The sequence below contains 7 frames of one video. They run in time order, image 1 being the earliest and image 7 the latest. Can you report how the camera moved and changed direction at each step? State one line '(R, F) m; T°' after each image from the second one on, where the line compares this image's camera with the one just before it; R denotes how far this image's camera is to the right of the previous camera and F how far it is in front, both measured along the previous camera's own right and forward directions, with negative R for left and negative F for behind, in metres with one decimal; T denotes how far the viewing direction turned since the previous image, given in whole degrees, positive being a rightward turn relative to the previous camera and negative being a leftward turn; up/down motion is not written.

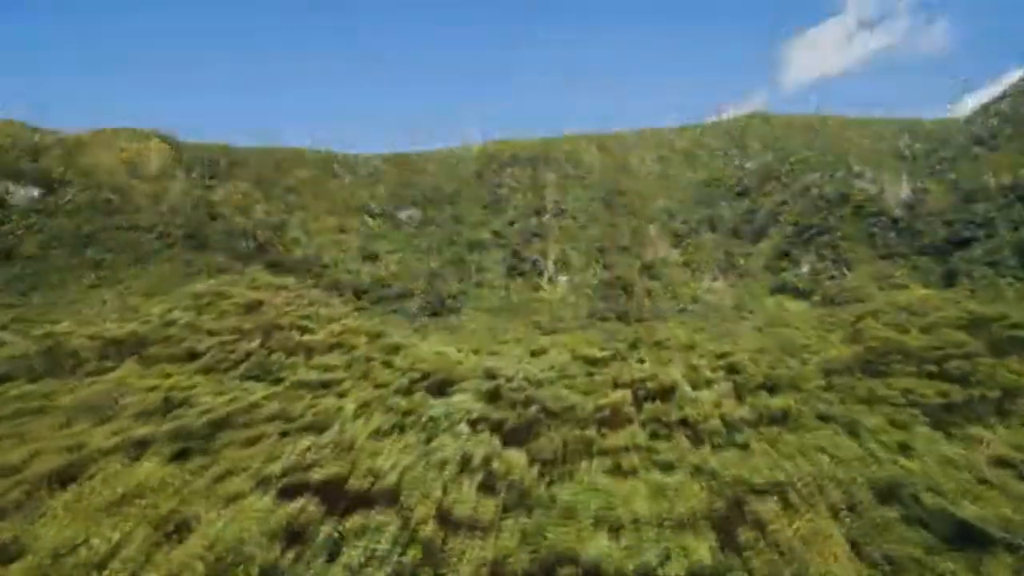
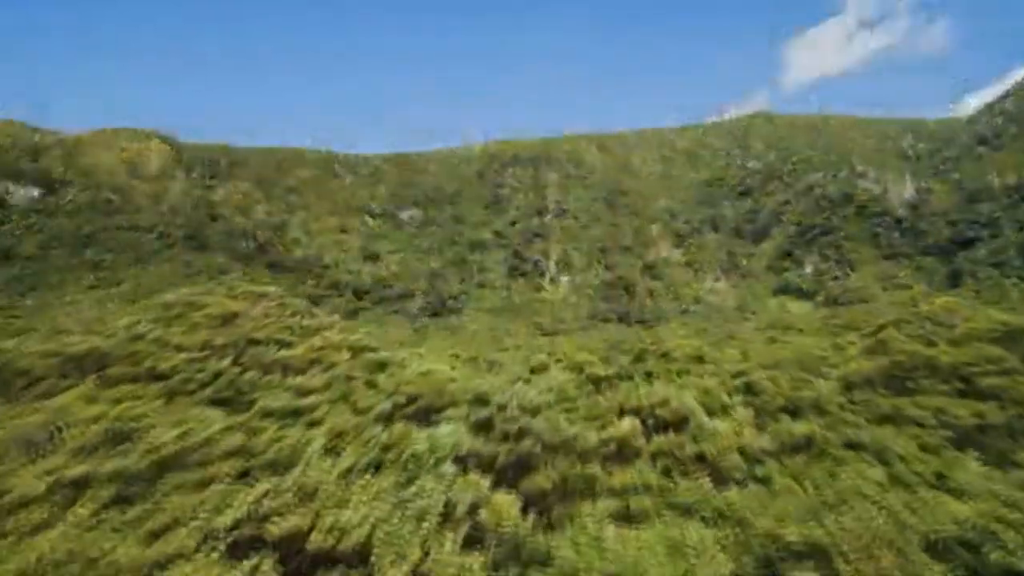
(+0.1, +0.6) m; 0°
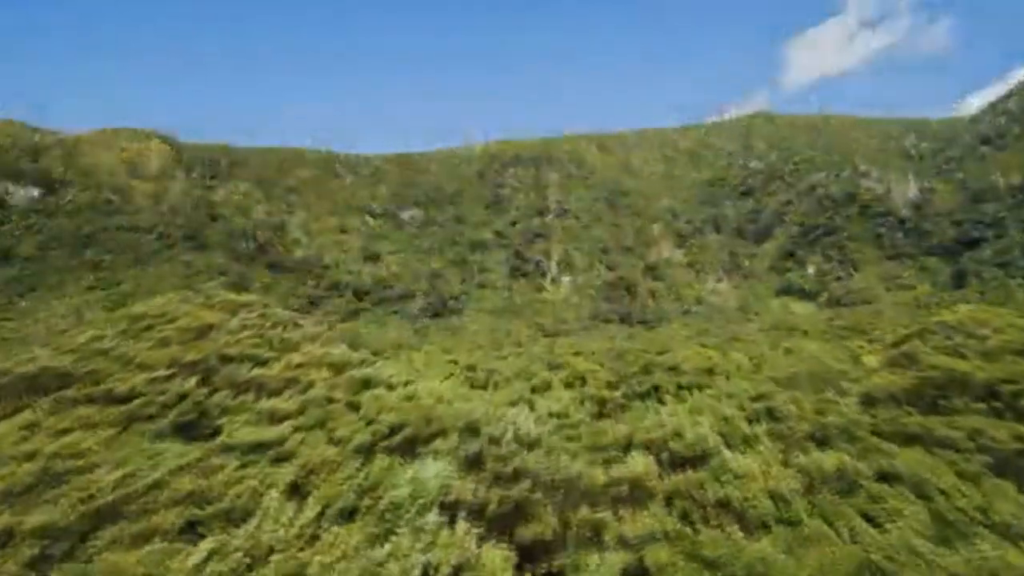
(0.0, +0.6) m; 0°
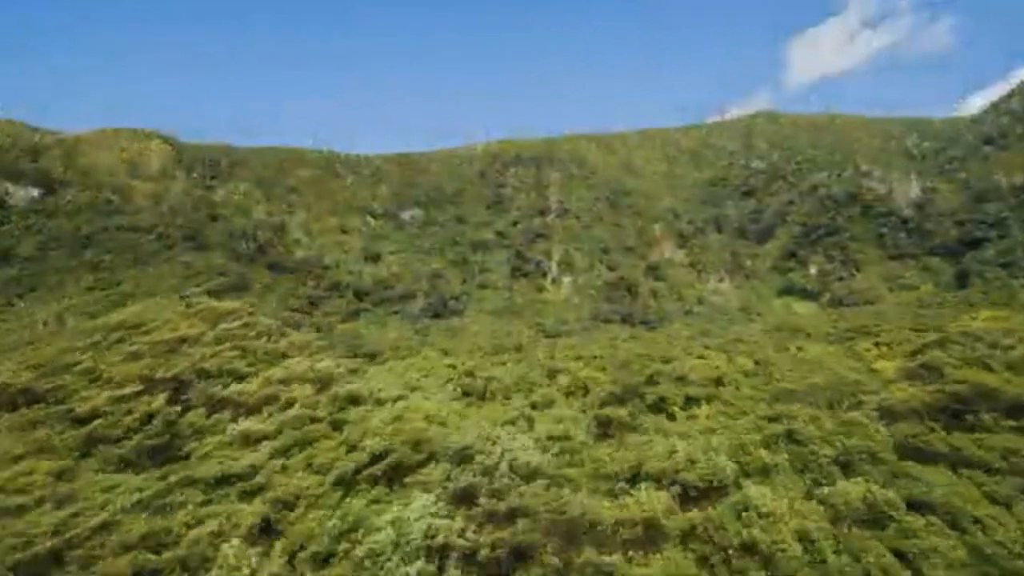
(+0.1, +0.4) m; 0°
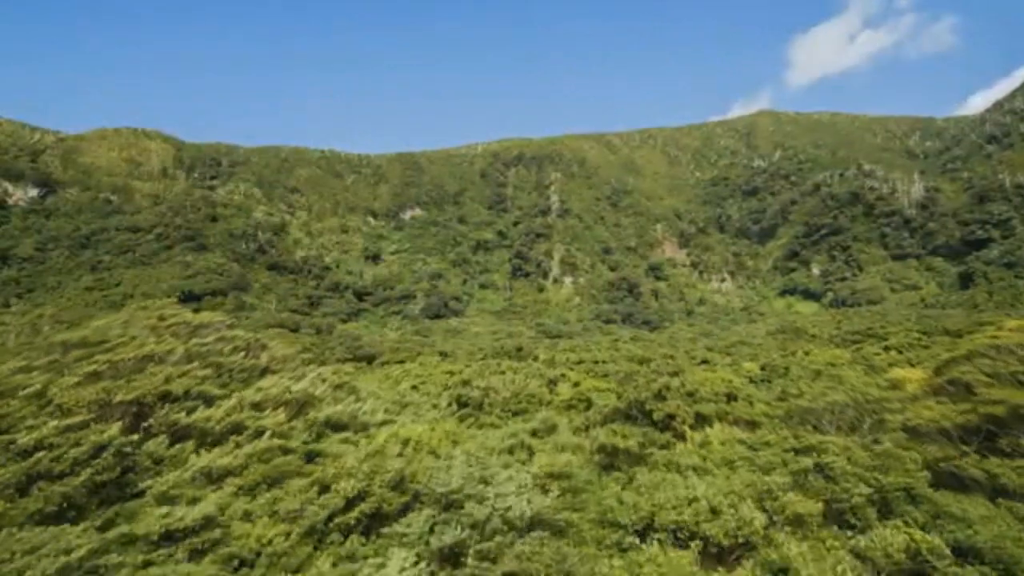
(+0.1, +0.6) m; 0°
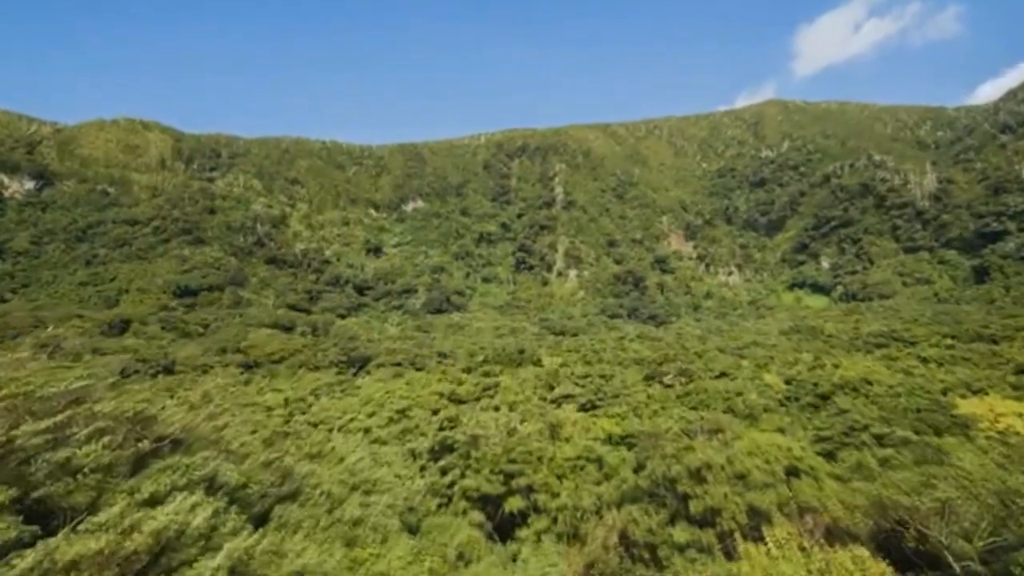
(+0.2, +2.4) m; 0°
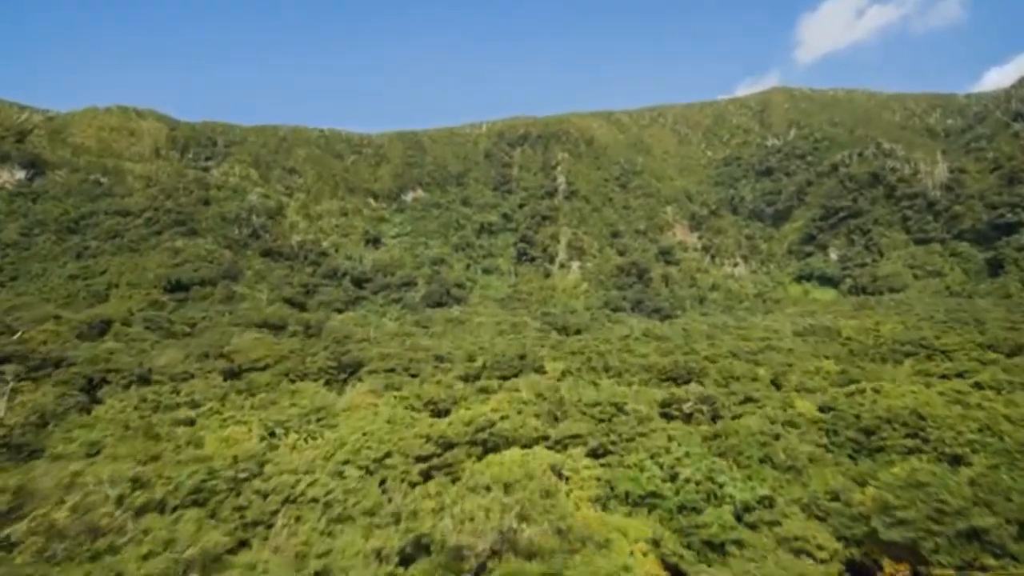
(+0.1, +2.8) m; 0°
